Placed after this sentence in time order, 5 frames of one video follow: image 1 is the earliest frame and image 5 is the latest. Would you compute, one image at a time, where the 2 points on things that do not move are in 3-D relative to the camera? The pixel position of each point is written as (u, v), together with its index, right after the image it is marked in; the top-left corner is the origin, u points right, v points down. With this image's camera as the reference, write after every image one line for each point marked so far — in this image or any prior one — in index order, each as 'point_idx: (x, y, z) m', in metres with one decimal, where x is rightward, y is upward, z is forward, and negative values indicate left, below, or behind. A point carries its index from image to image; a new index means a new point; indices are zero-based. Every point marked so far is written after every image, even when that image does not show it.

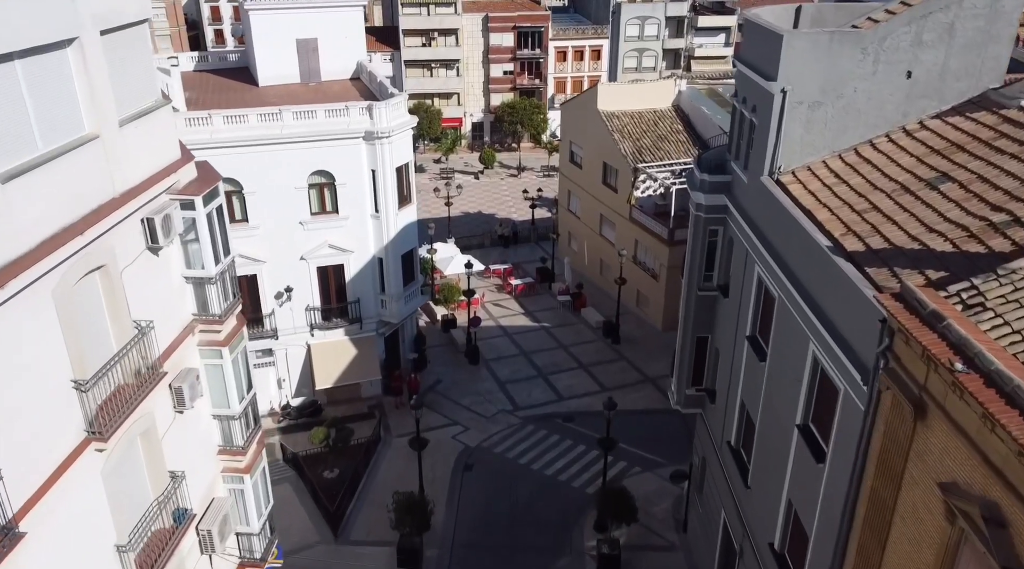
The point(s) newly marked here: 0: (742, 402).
0: (+4.9, -2.5, +18.7) m
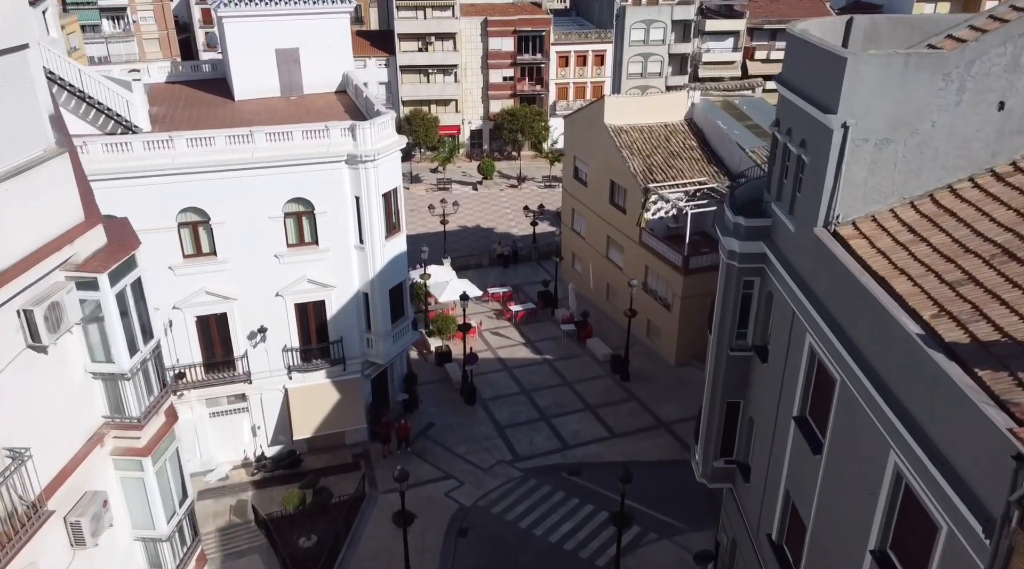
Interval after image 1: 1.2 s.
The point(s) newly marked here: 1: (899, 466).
0: (+4.9, -3.7, +15.7) m
1: (+4.9, -2.3, +11.1) m
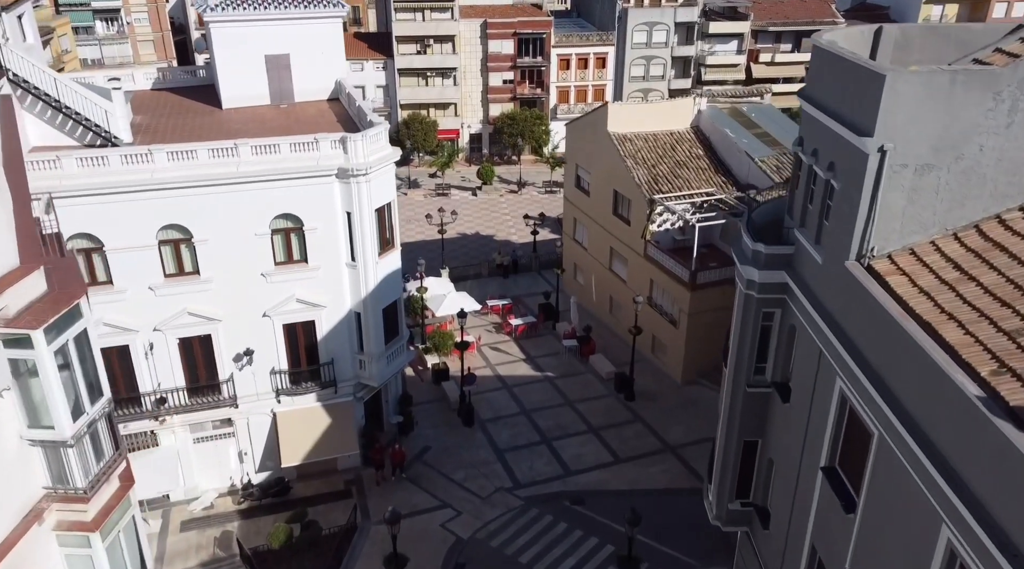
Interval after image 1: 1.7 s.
0: (+4.9, -4.3, +14.3) m
1: (+4.9, -2.9, +9.8) m
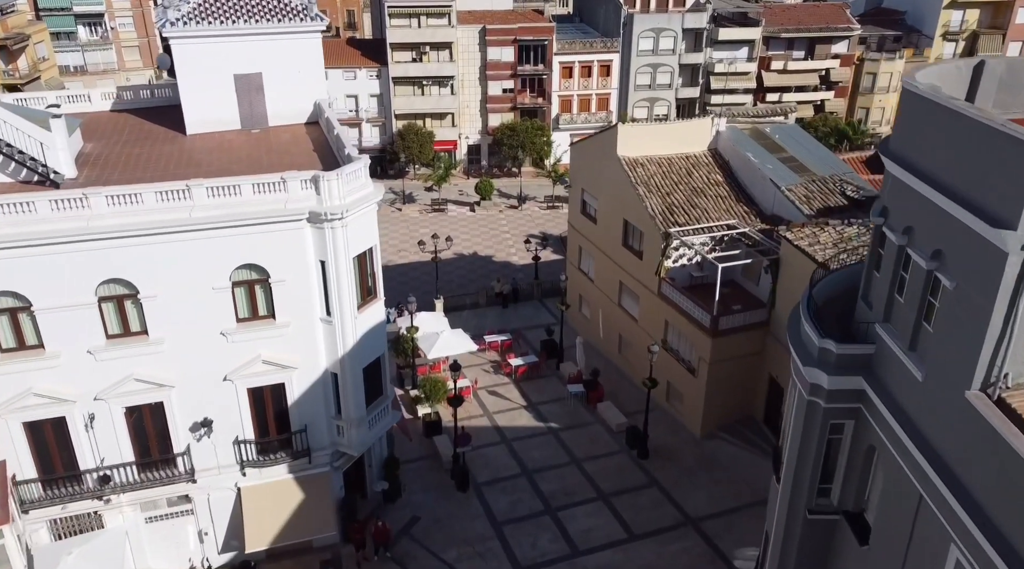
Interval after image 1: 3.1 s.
0: (+4.9, -5.8, +10.9) m
1: (+4.9, -4.3, +6.3) m
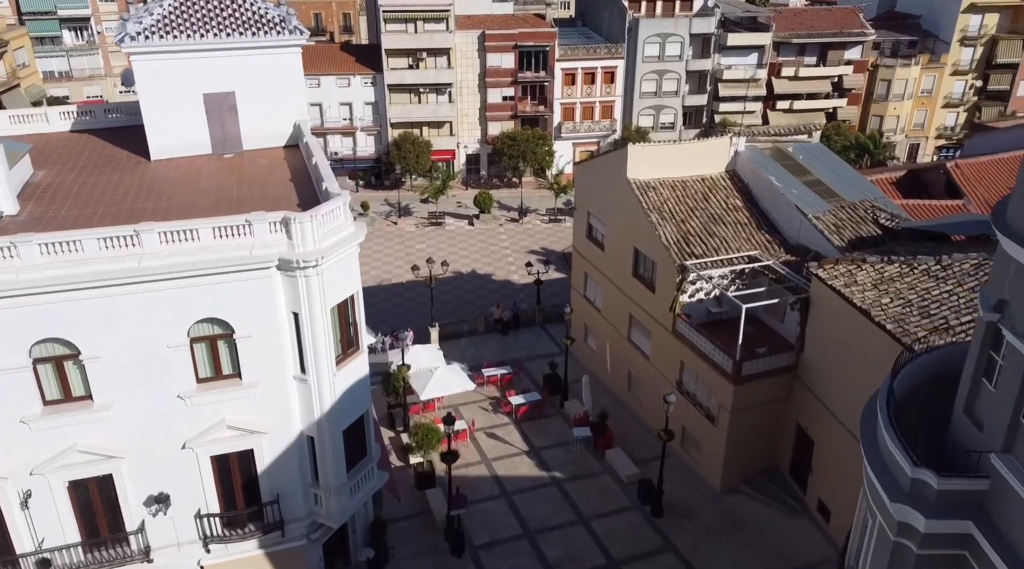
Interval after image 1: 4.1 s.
0: (+4.9, -7.0, +8.1) m
1: (+4.9, -5.5, +3.5) m
